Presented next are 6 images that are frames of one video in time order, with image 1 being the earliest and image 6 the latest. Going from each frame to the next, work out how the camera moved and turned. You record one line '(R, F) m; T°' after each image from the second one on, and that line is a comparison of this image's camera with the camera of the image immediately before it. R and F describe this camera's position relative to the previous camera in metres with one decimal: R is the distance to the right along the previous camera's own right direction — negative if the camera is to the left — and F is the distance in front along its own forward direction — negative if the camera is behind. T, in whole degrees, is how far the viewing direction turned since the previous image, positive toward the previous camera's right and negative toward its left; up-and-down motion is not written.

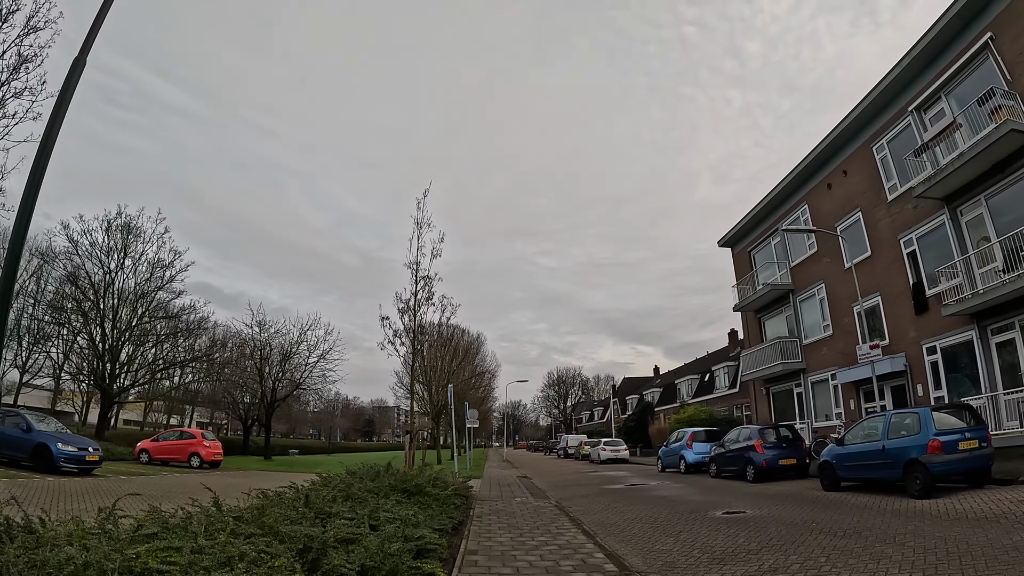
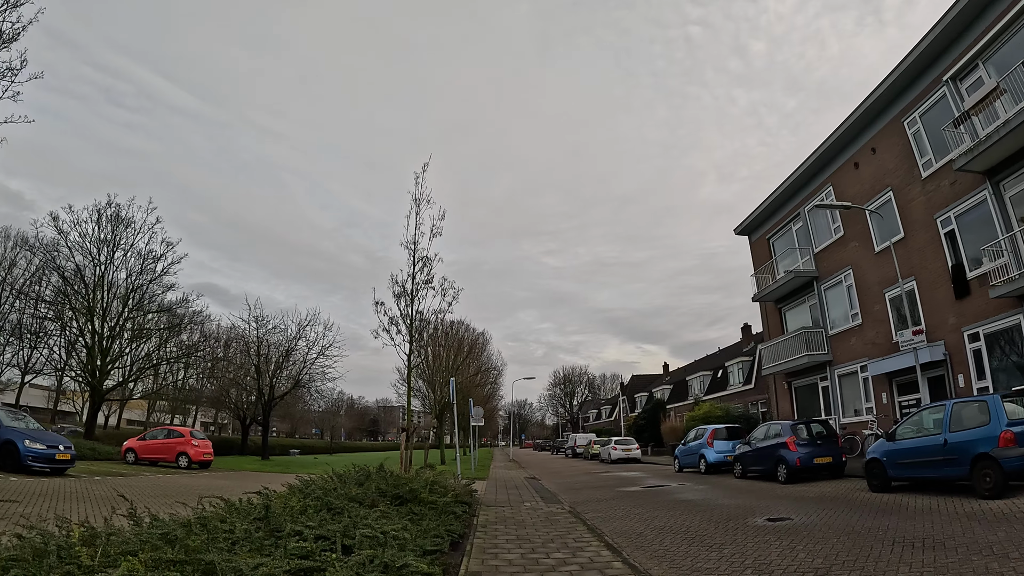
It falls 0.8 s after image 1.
(-0.1, +1.3) m; 0°
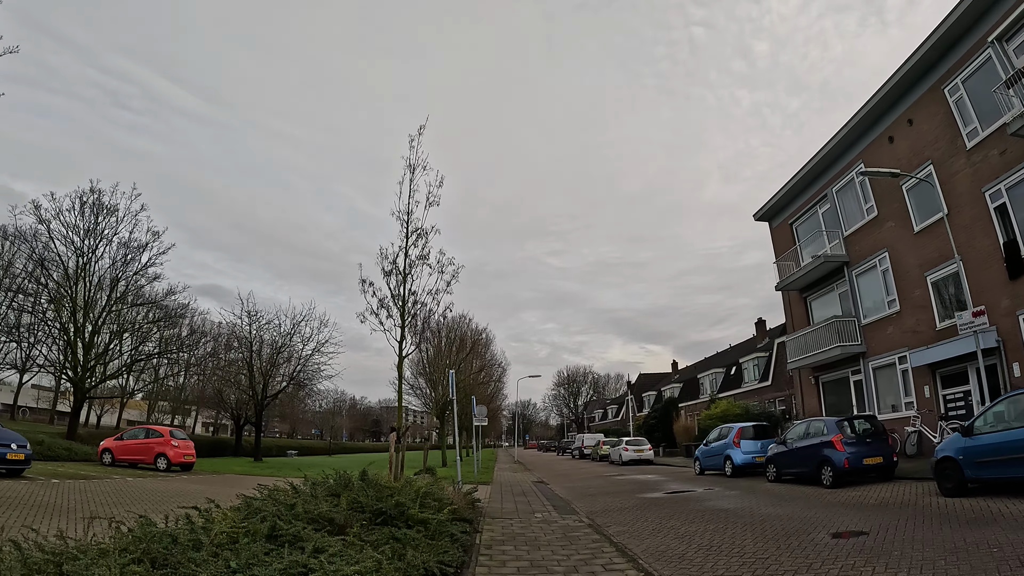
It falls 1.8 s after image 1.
(-0.1, +1.5) m; 0°
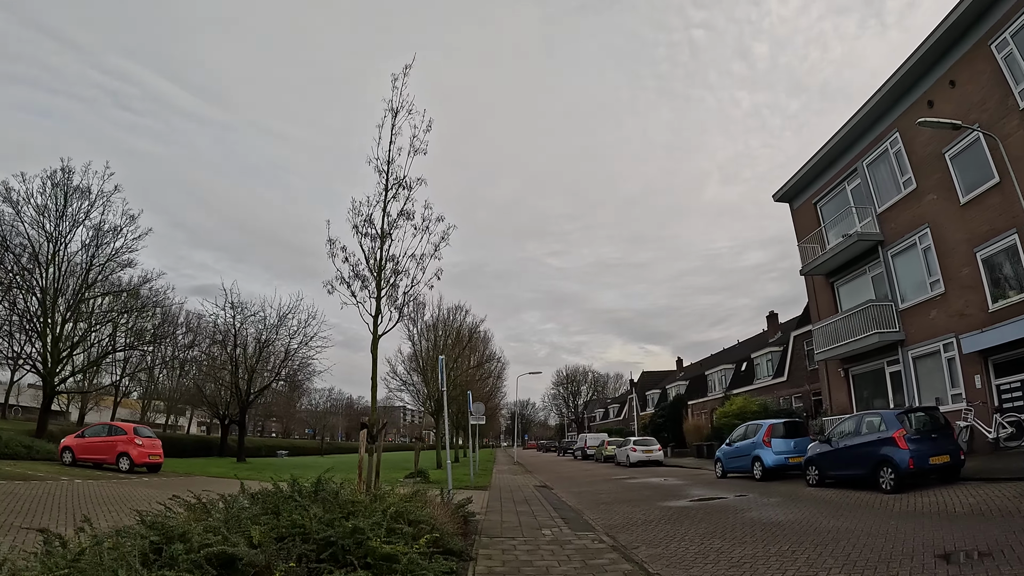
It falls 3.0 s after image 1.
(0.0, +1.8) m; 0°
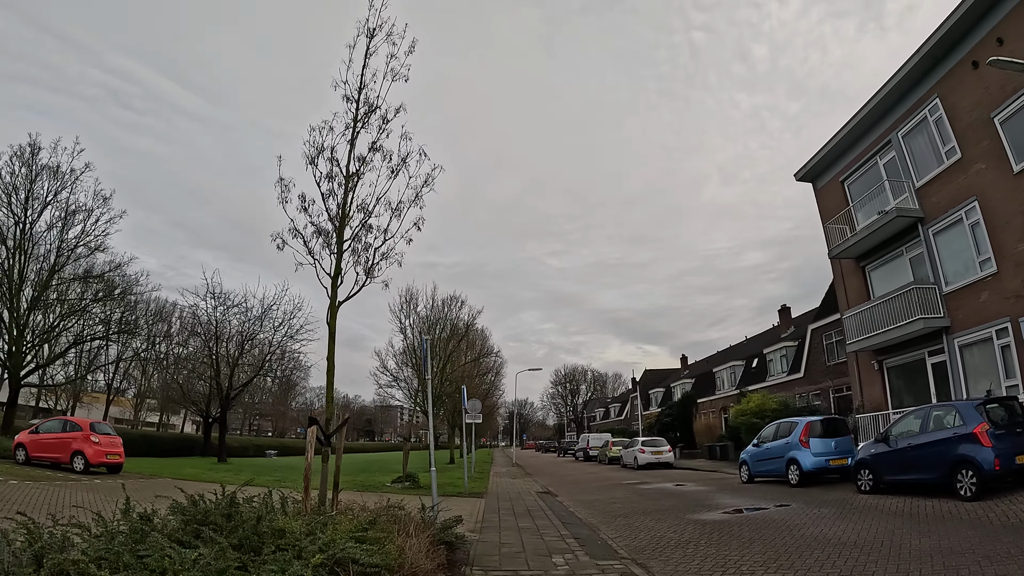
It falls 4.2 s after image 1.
(0.0, +1.7) m; 0°
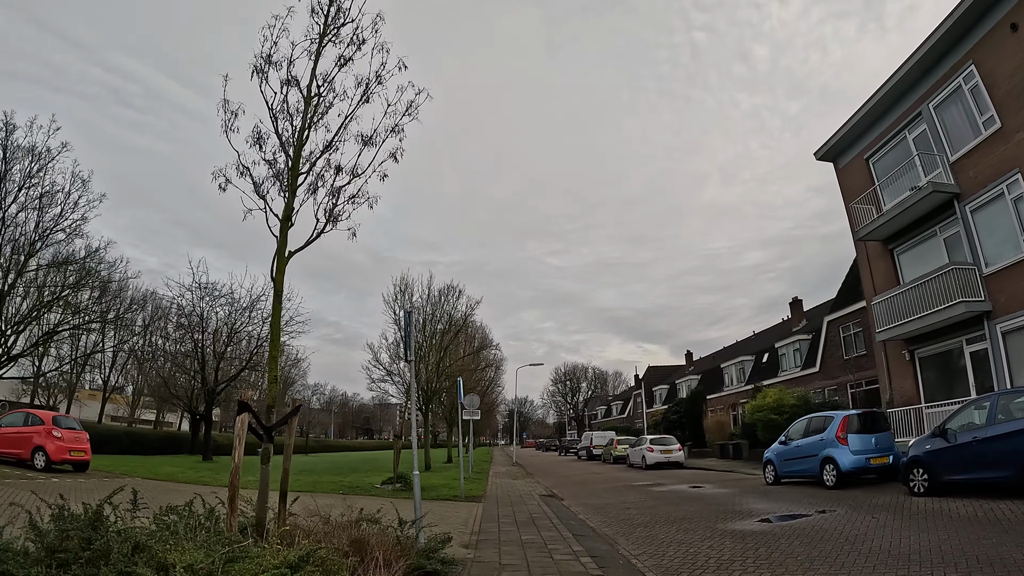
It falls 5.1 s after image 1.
(0.0, +1.3) m; 0°
